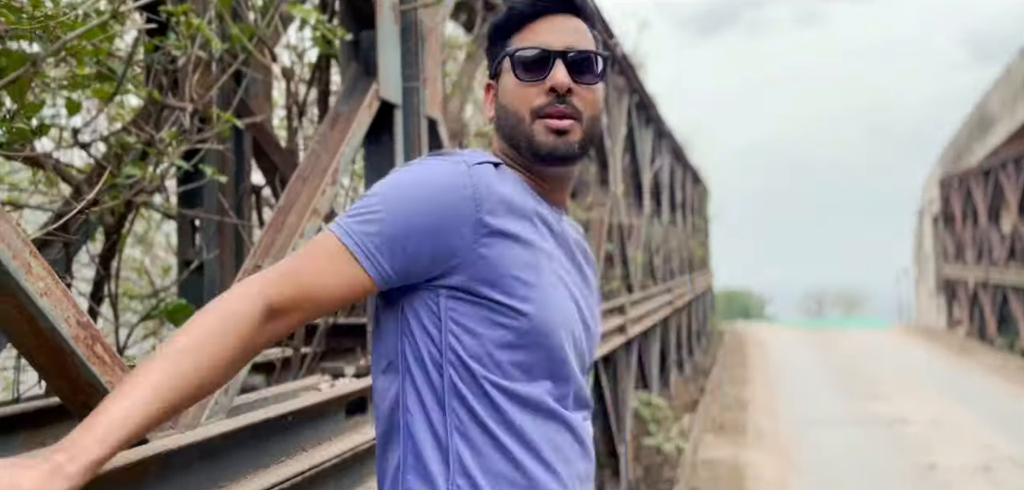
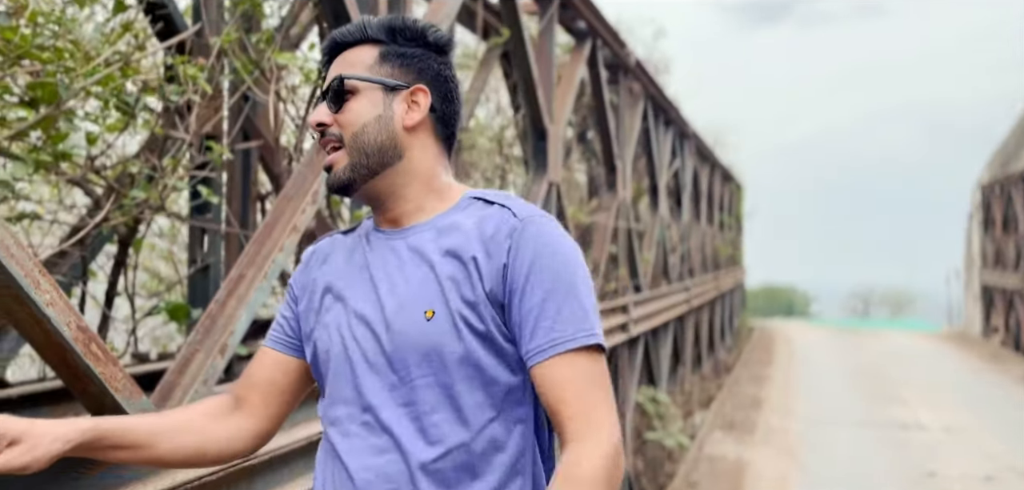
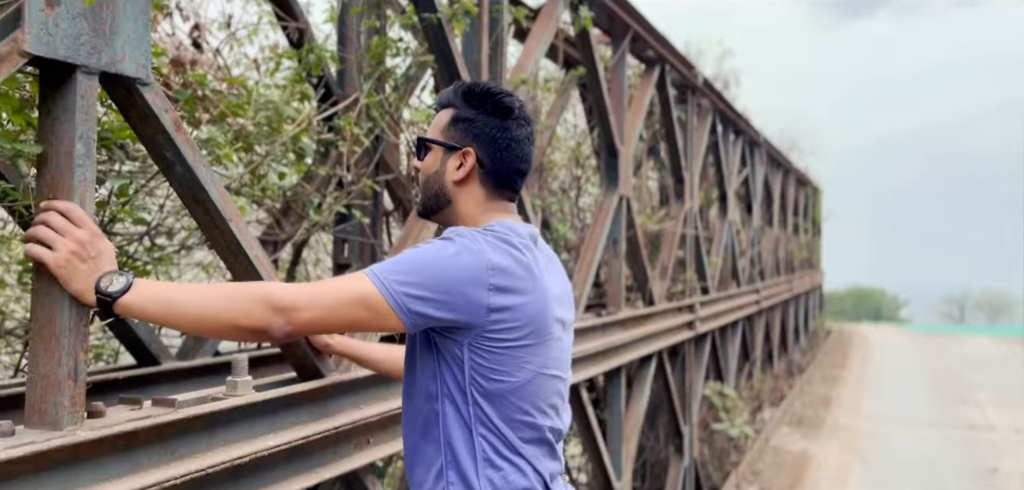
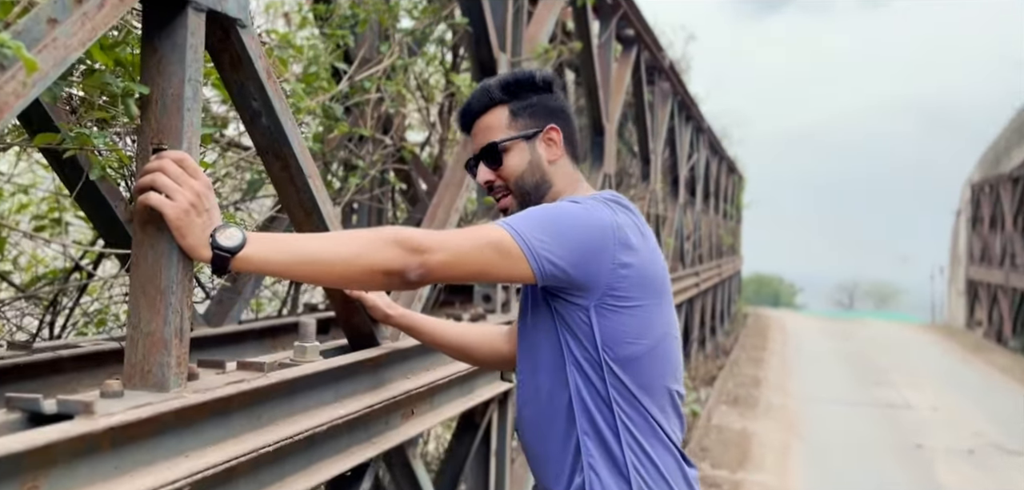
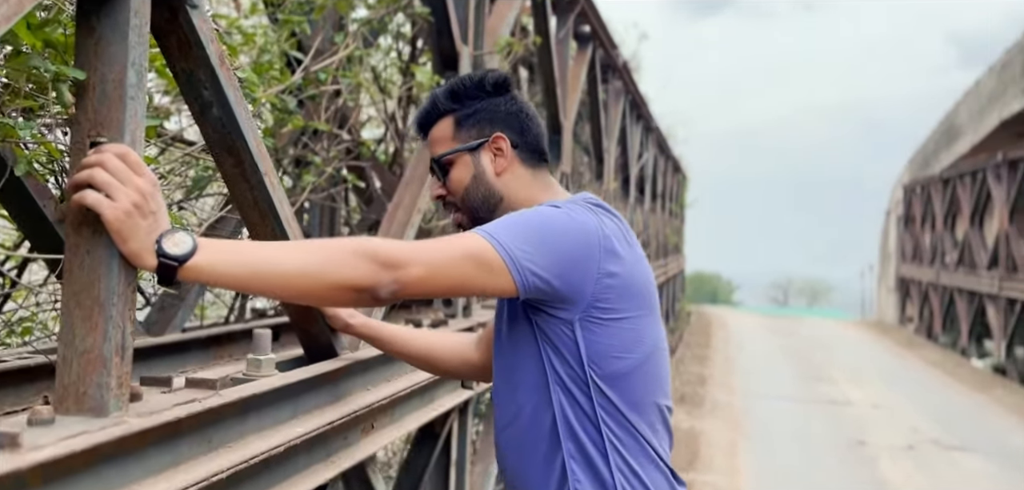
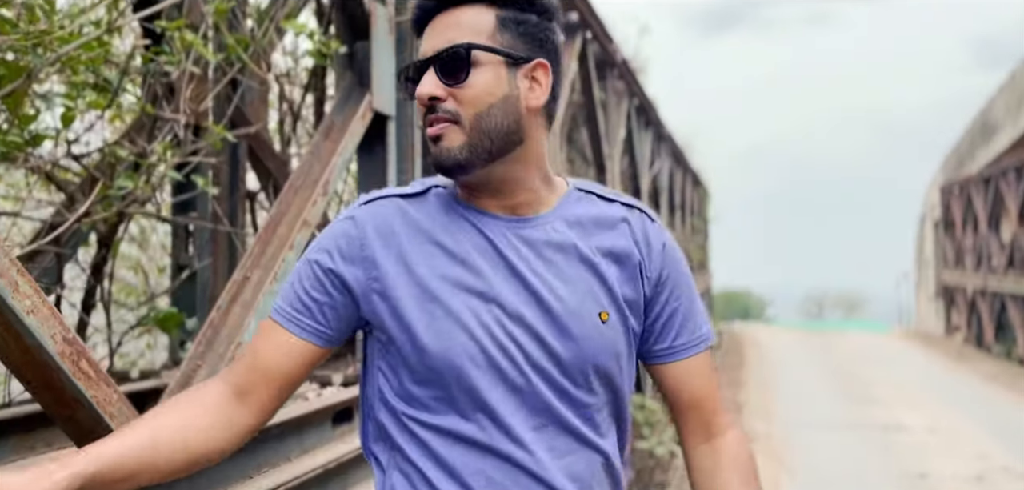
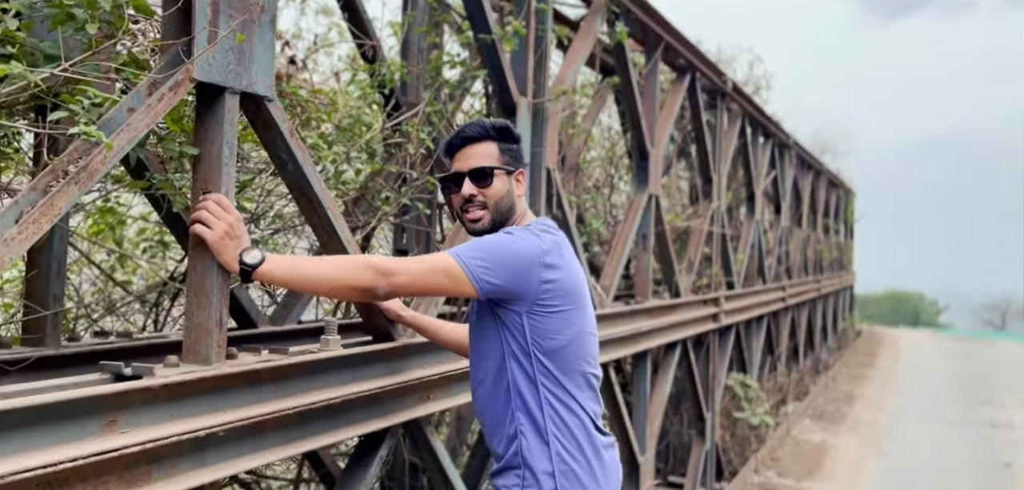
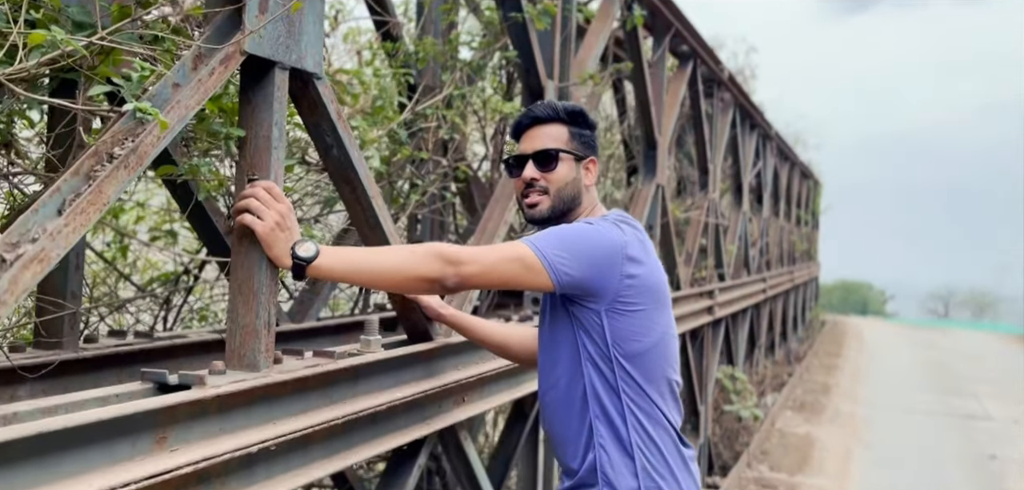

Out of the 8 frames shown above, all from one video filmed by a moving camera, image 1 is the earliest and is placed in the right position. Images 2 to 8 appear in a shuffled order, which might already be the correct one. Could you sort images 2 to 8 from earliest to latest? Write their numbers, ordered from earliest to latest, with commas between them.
6, 2, 3, 7, 8, 4, 5
